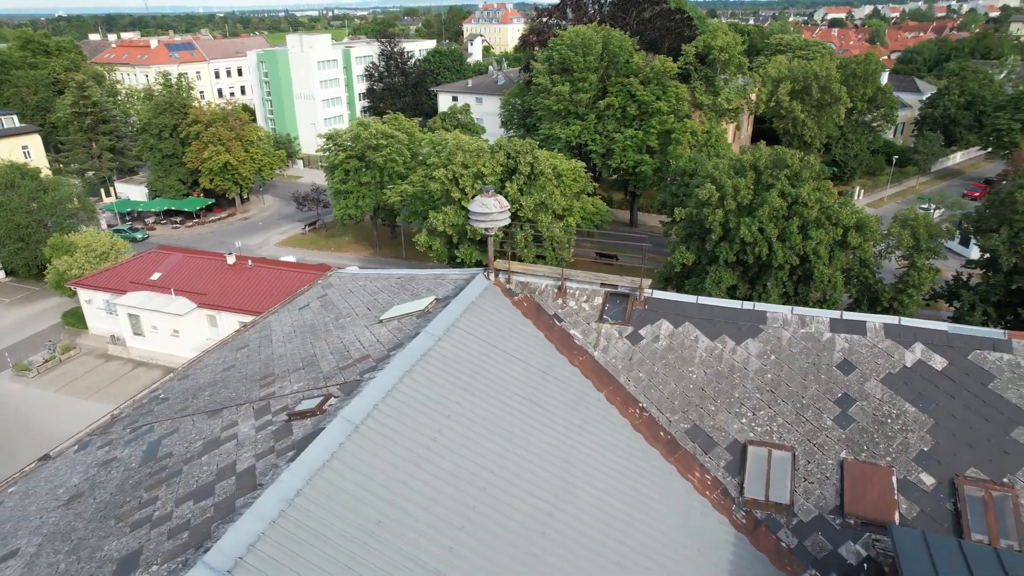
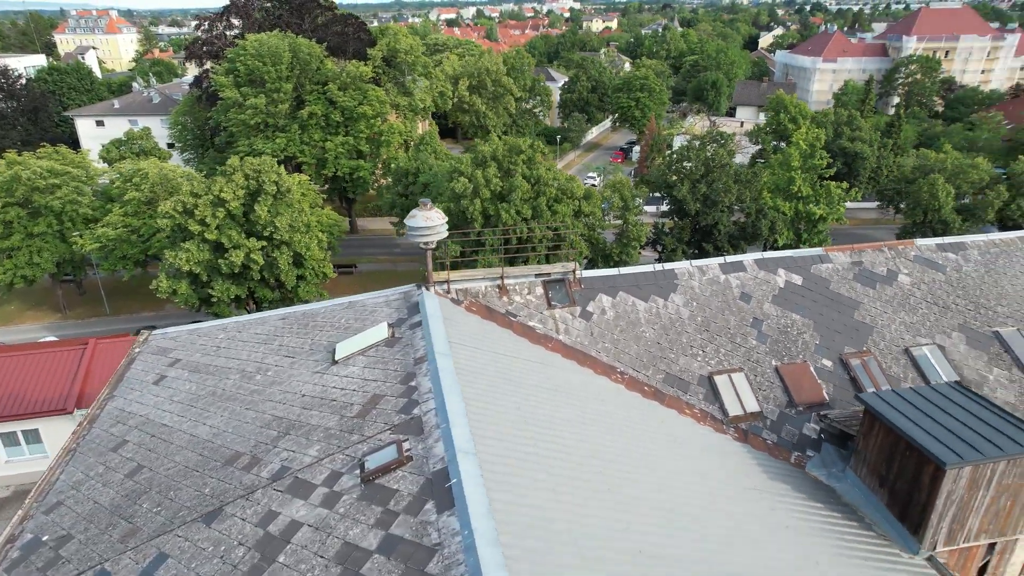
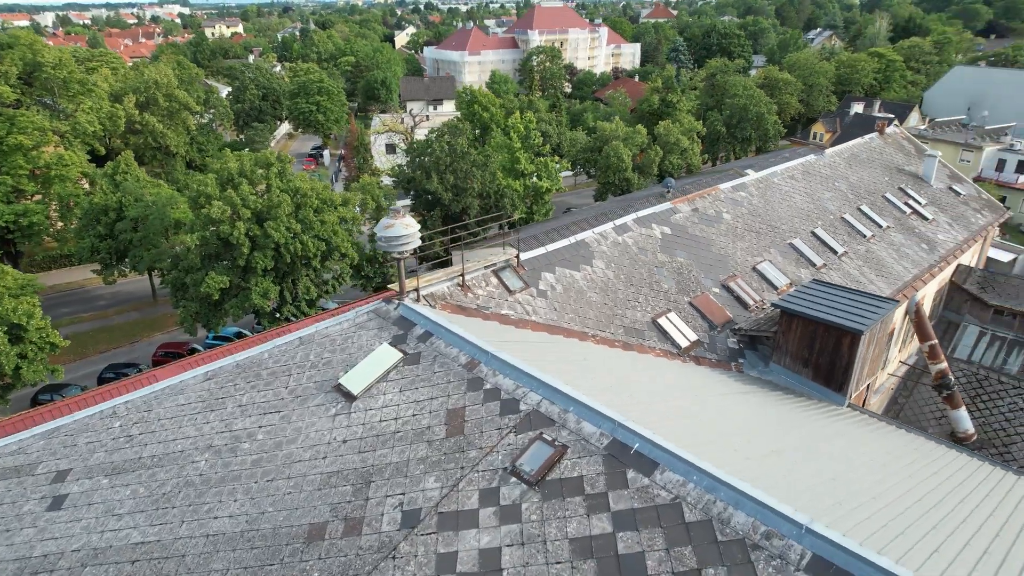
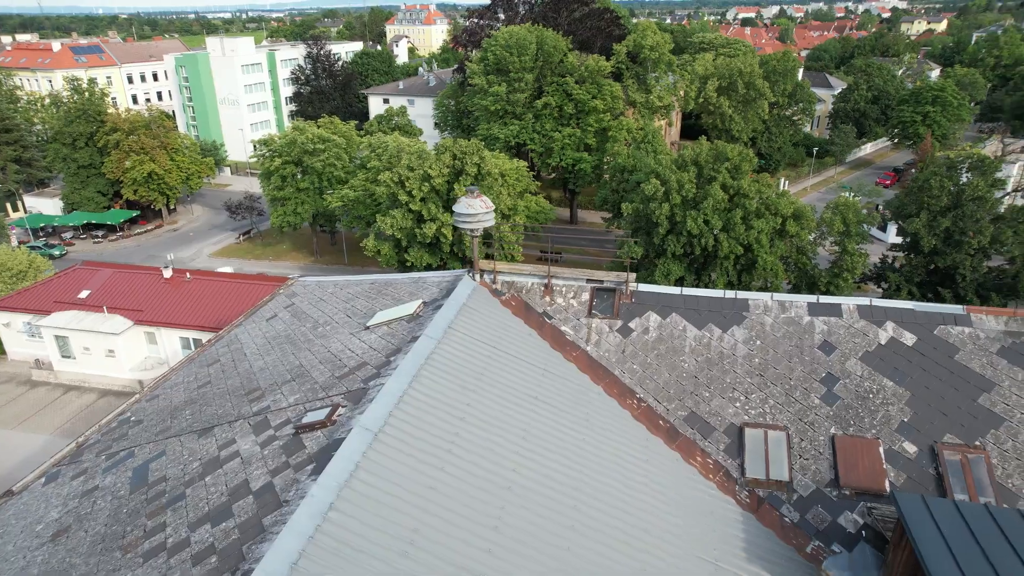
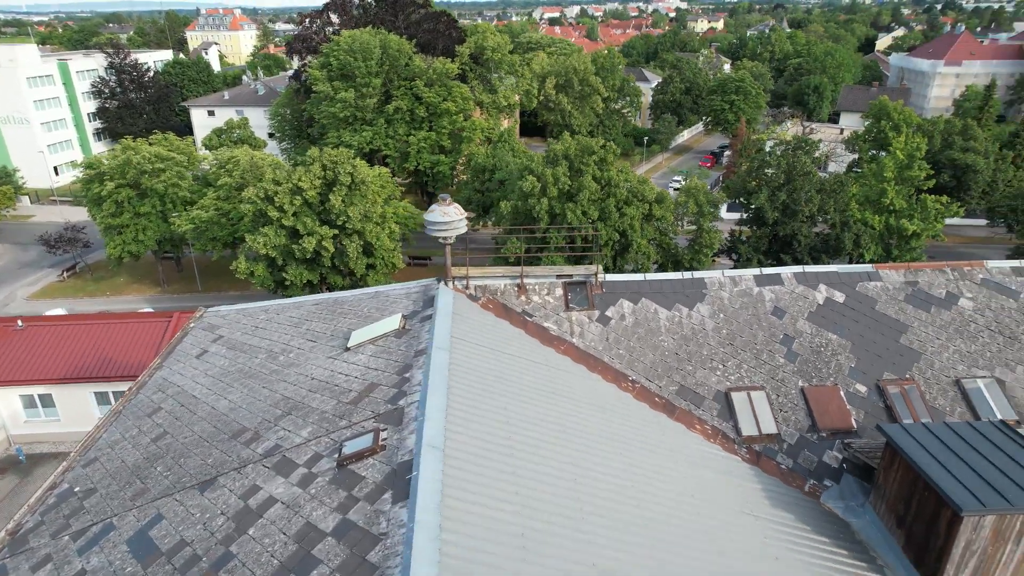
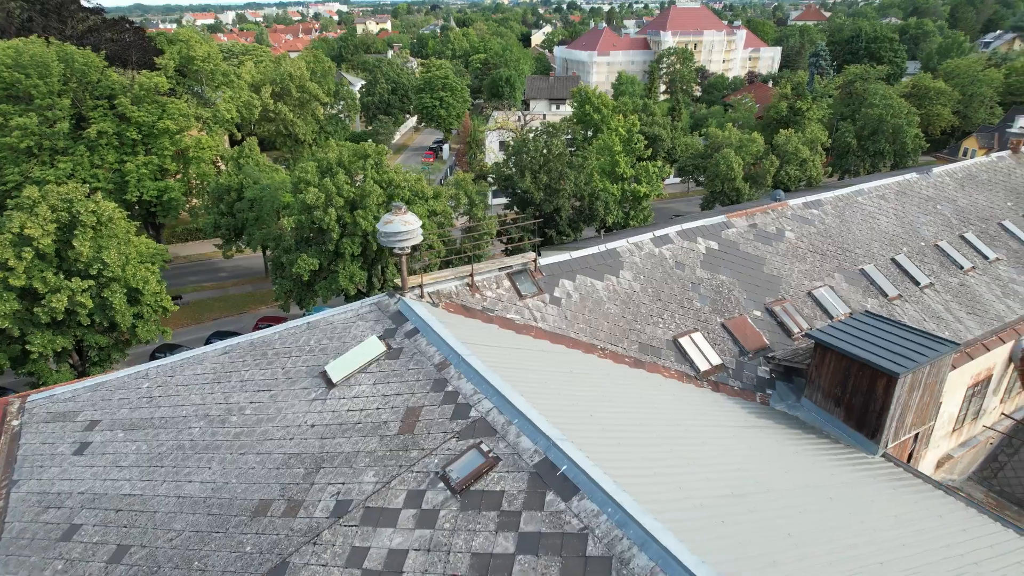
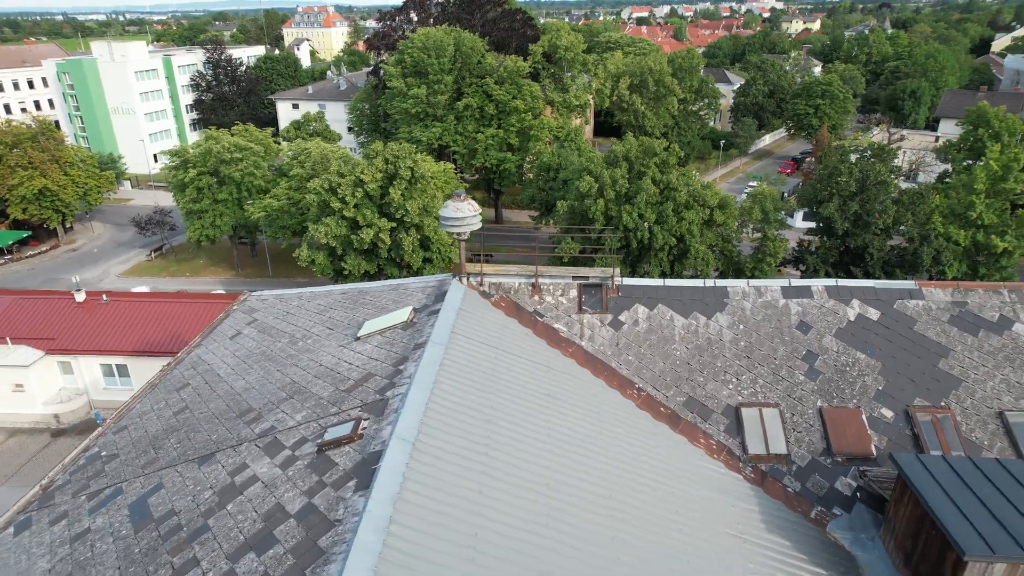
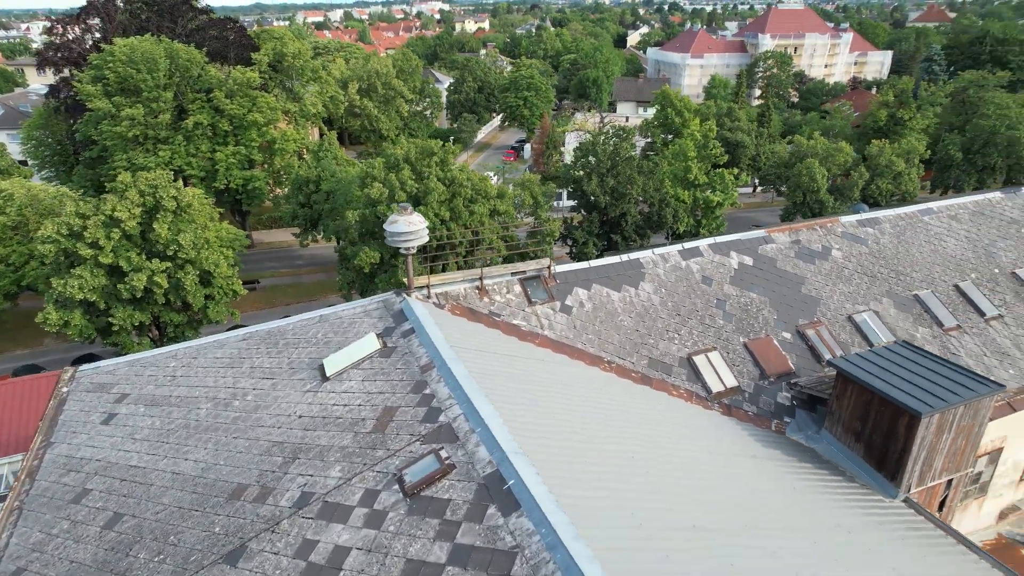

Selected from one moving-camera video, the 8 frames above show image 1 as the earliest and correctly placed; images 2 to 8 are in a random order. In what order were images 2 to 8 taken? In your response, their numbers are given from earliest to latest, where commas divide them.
4, 7, 5, 2, 8, 6, 3
